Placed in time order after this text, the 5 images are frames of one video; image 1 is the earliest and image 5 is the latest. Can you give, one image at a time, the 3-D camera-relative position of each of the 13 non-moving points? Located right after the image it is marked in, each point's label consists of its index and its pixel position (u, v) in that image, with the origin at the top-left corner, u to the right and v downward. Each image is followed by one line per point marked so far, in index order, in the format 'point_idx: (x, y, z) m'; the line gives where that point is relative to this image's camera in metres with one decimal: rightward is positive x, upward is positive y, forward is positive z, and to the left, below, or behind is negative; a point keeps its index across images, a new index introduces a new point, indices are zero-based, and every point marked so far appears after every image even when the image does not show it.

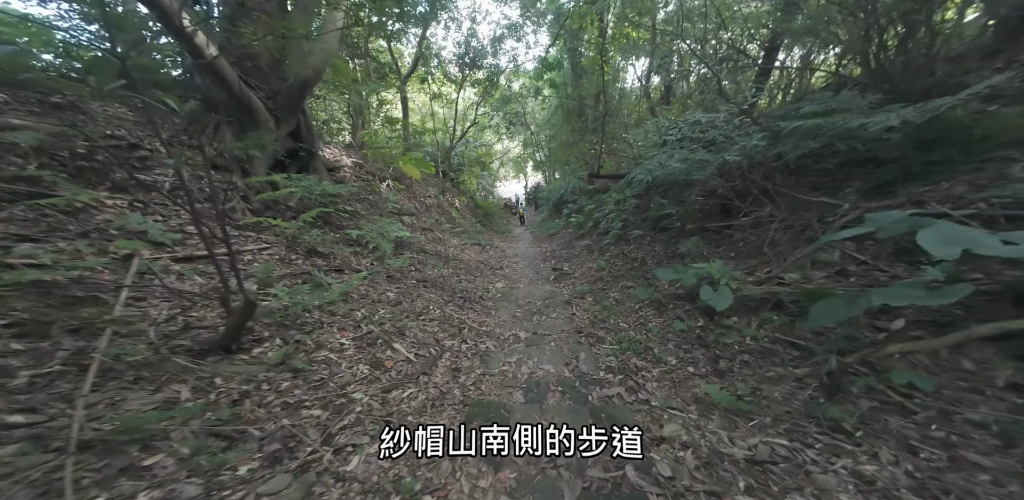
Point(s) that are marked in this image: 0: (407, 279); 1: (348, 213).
0: (-1.9, -0.5, +6.3) m
1: (-3.5, +0.7, +7.2) m
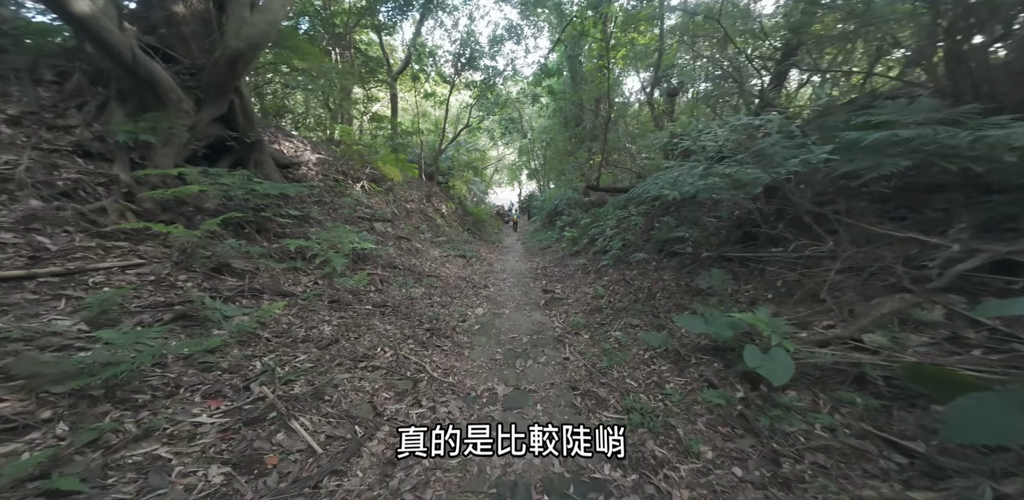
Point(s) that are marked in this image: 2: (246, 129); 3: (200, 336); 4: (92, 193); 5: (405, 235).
0: (-2.2, -0.8, +4.9) m
1: (-3.8, +0.5, +5.8) m
2: (-4.4, +2.0, +5.7) m
3: (-2.8, -0.8, +3.1) m
4: (-4.7, +0.6, +3.9) m
5: (-2.9, +0.4, +9.0) m
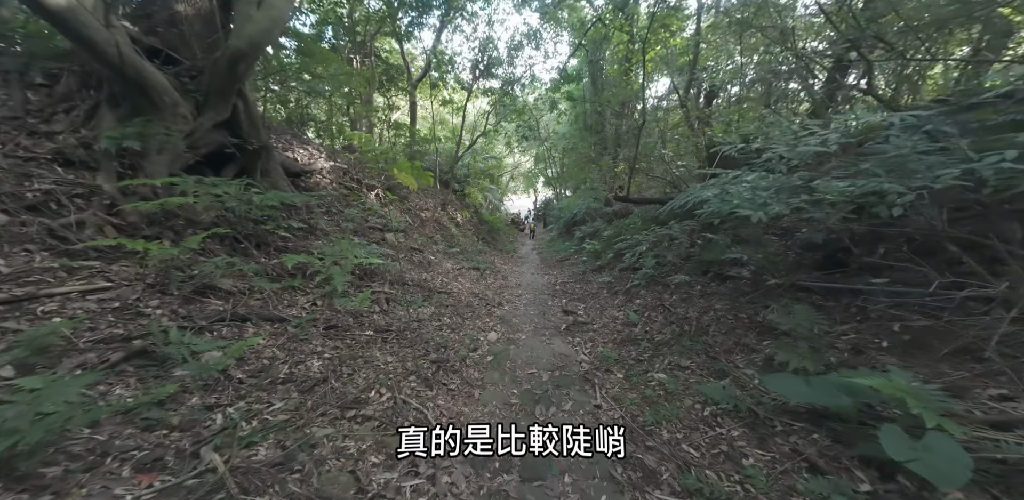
0: (-2.0, -1.0, +4.3) m
1: (-3.4, +0.3, +5.4) m
2: (-4.0, +1.7, +5.3) m
3: (-2.6, -1.0, +2.5) m
4: (-4.5, +0.4, +3.5) m
5: (-2.3, +0.1, +8.4) m
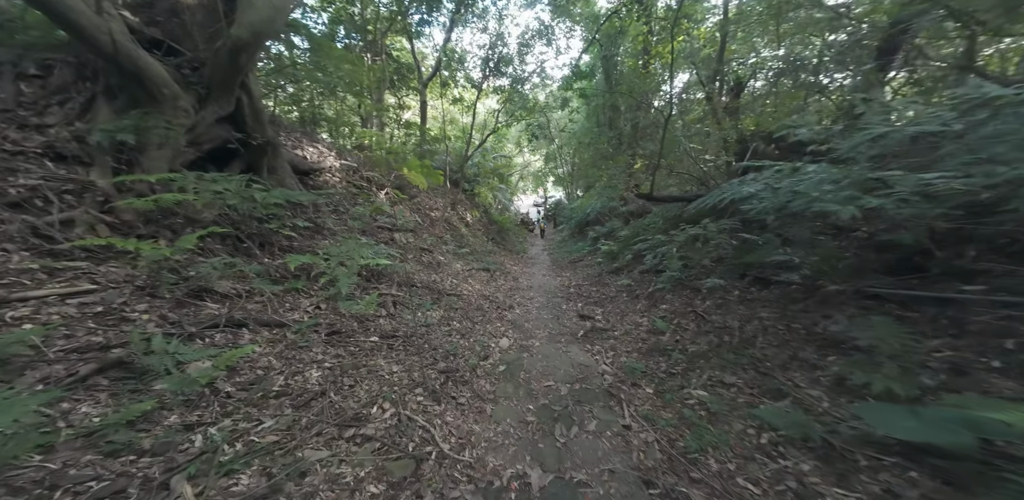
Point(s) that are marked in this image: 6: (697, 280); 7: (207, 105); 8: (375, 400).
0: (-1.8, -1.0, +4.0) m
1: (-3.2, +0.3, +5.1) m
2: (-3.8, +1.7, +5.1) m
3: (-2.5, -1.0, +2.3) m
4: (-4.3, +0.4, +3.3) m
5: (-2.0, +0.1, +8.1) m
6: (+3.4, -0.6, +6.3) m
7: (-4.1, +1.9, +4.6) m
8: (-1.3, -1.4, +3.2) m
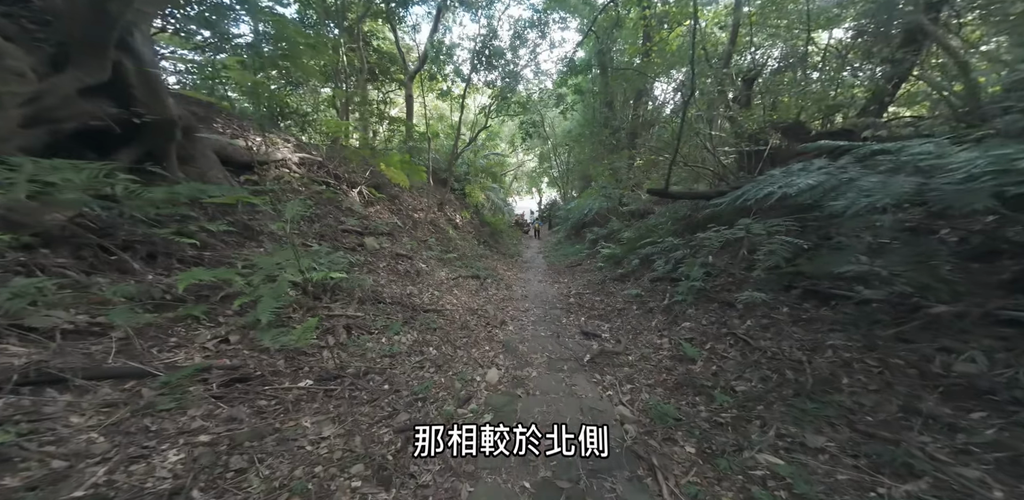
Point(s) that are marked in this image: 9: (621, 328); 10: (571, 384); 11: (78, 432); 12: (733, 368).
0: (-1.9, -1.1, +2.8) m
1: (-3.3, +0.2, +3.9) m
2: (-3.9, +1.6, +3.9) m
3: (-2.6, -1.0, +1.0) m
4: (-4.4, +0.3, +2.0) m
5: (-2.1, 0.0, +6.9) m
6: (+3.2, -0.6, +5.1) m
7: (-4.2, +1.8, +3.4) m
8: (-1.4, -1.4, +2.0) m
9: (+1.8, -1.3, +5.7) m
10: (+0.7, -1.6, +4.1) m
11: (-2.4, -1.0, +2.0) m
12: (+2.3, -1.1, +3.4) m
